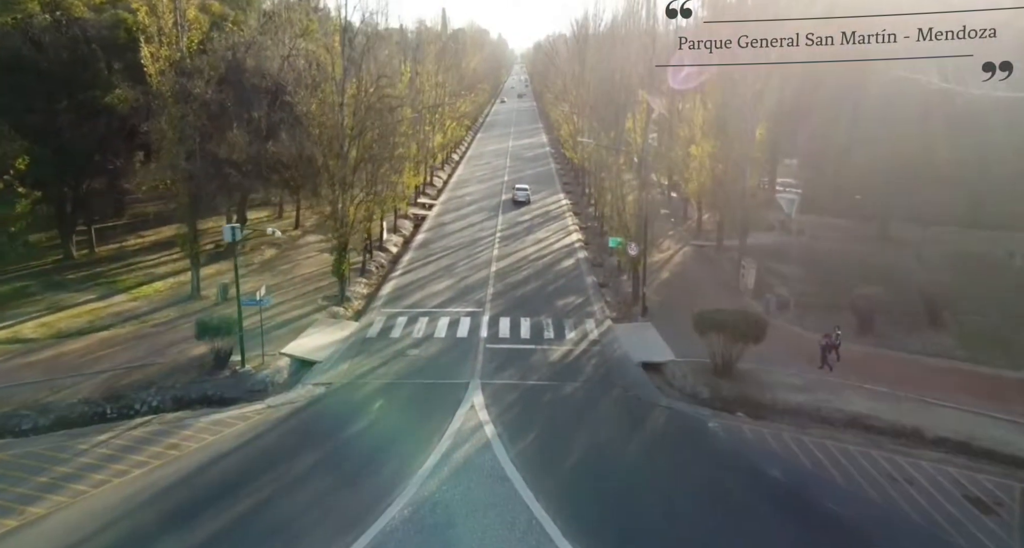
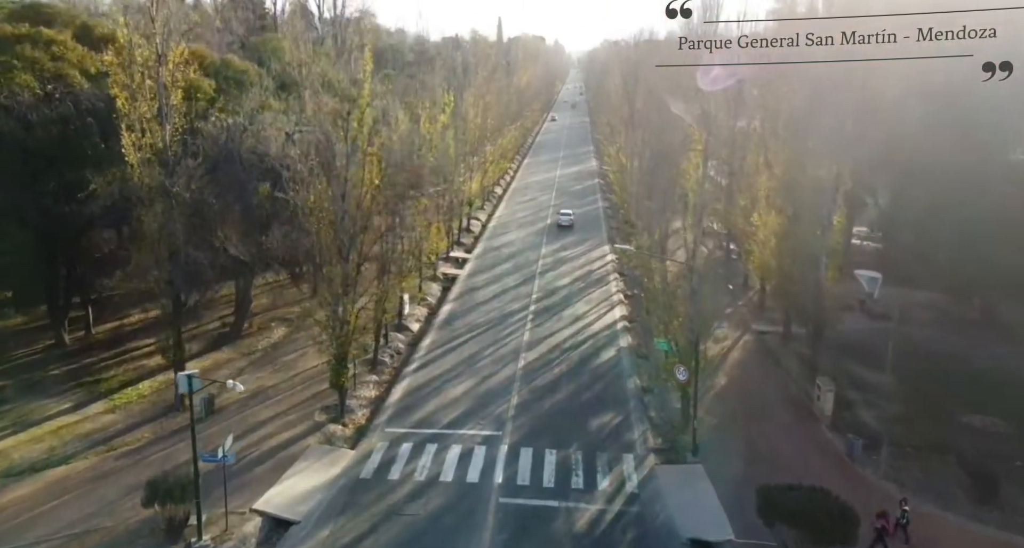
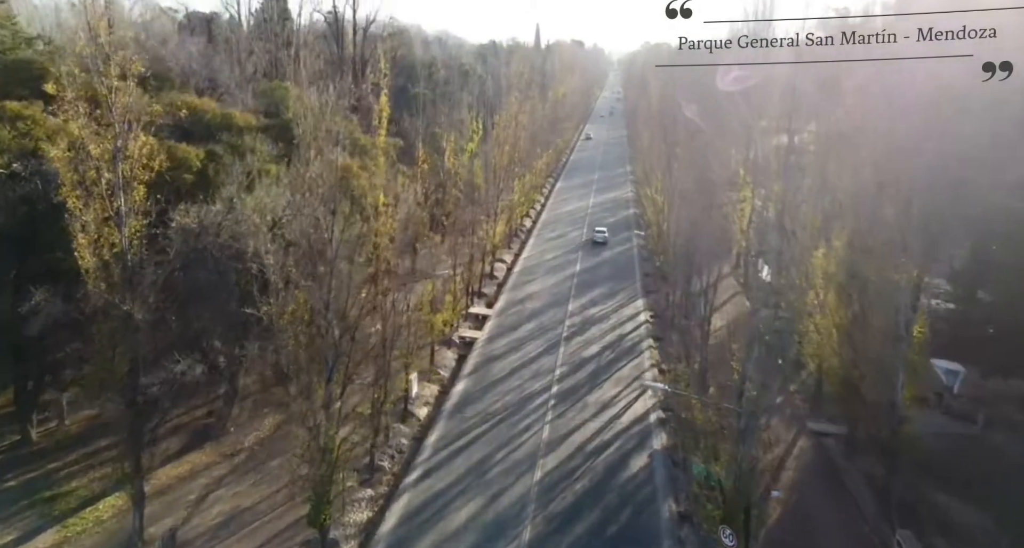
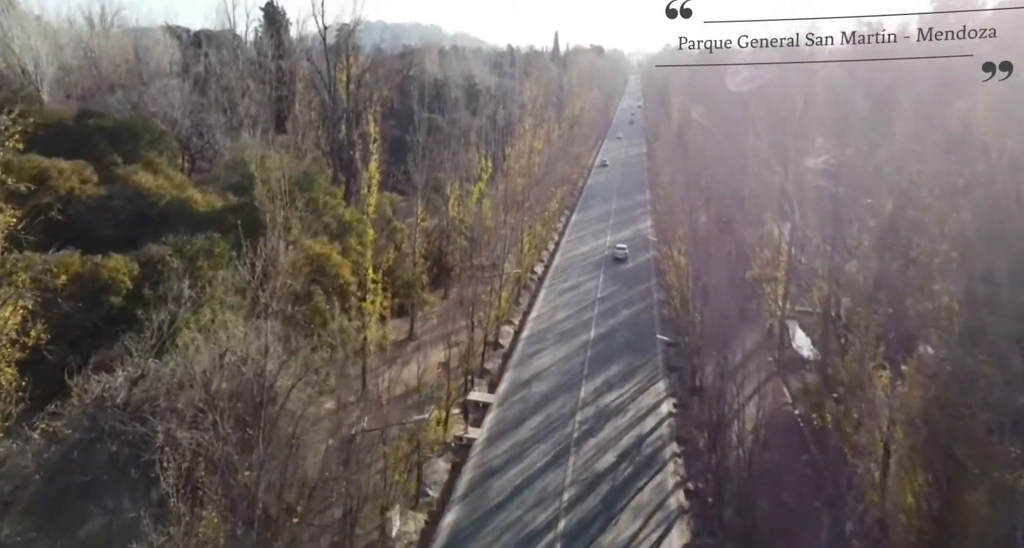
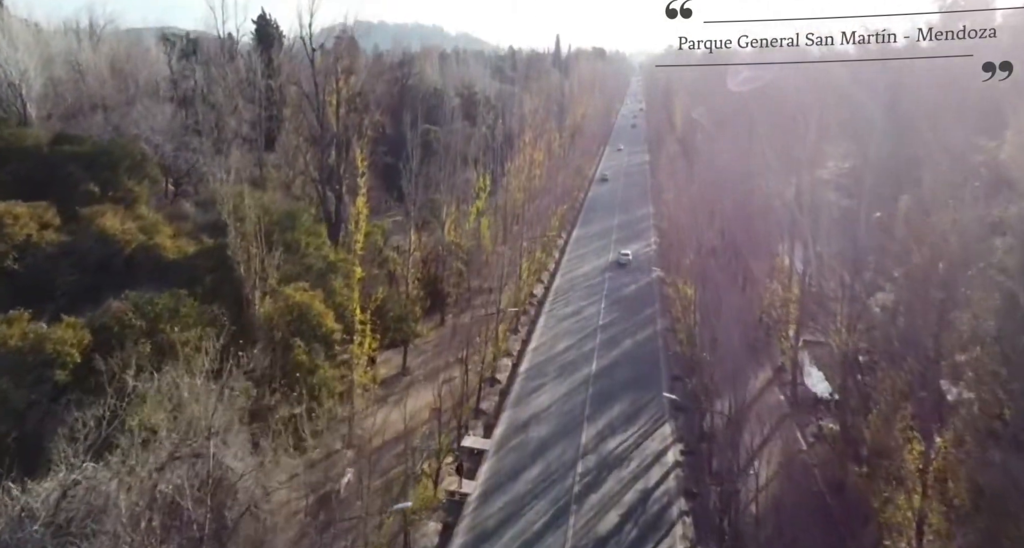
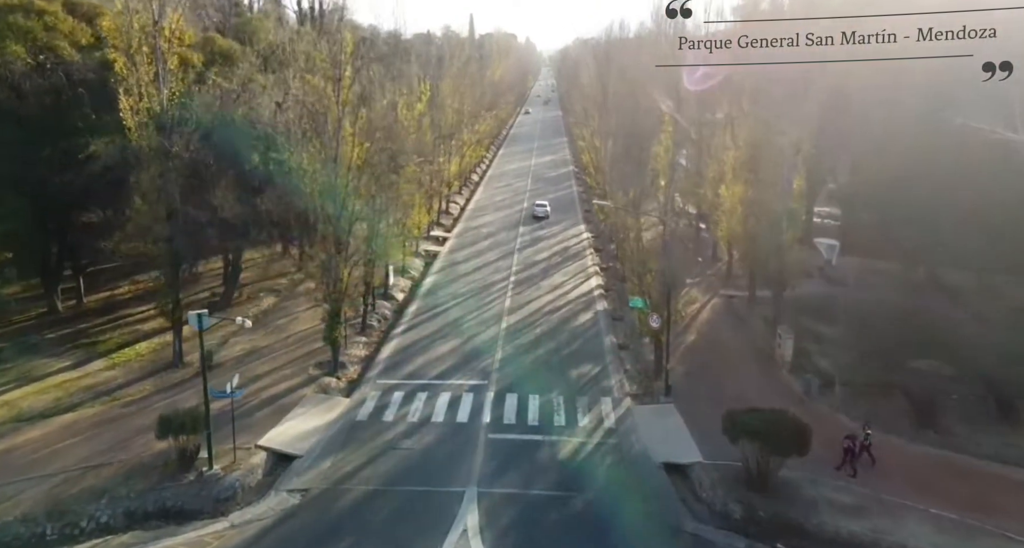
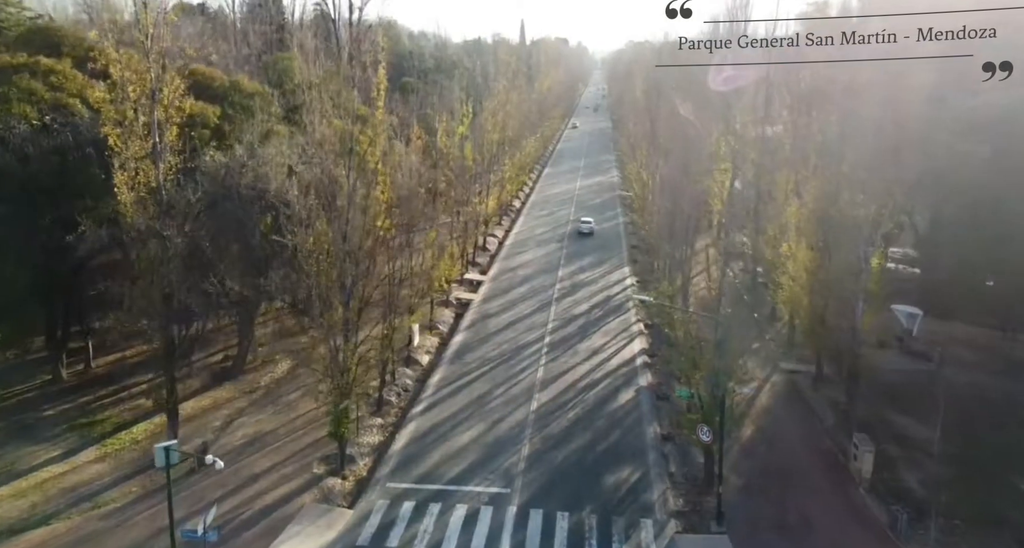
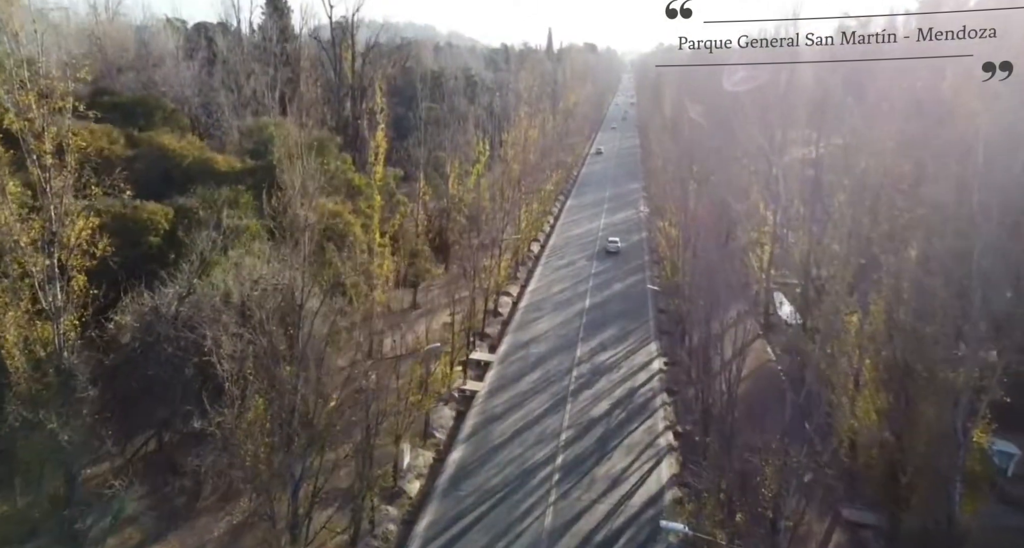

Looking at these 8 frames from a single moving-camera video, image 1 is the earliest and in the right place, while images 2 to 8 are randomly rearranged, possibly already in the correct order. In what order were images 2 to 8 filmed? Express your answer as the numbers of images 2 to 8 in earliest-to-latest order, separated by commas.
6, 2, 7, 3, 8, 4, 5
